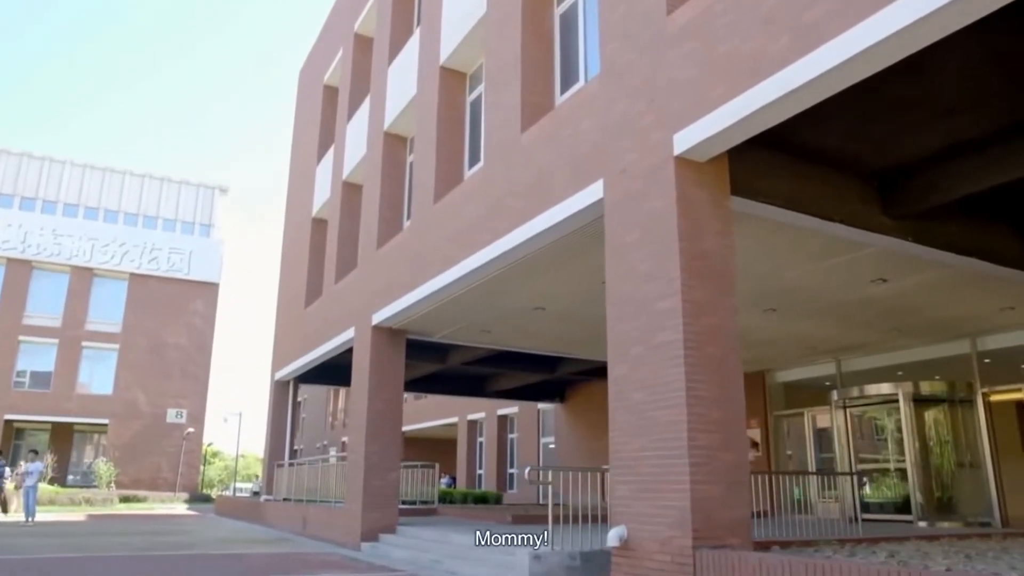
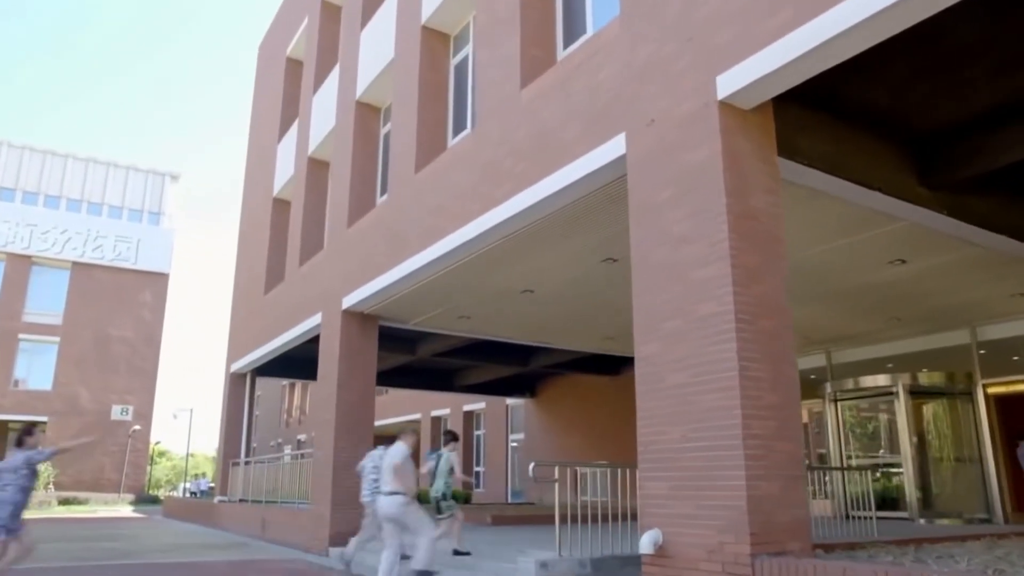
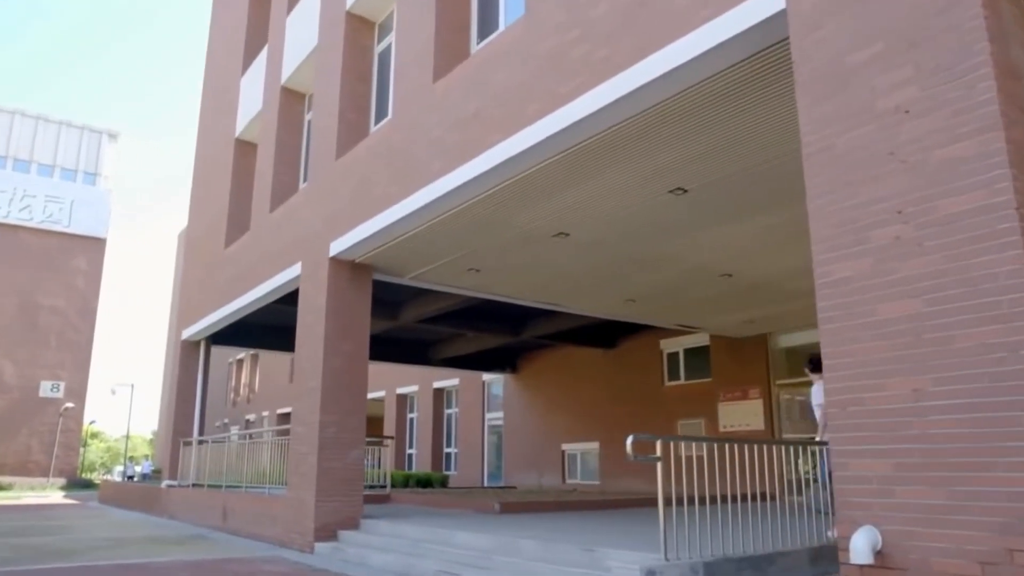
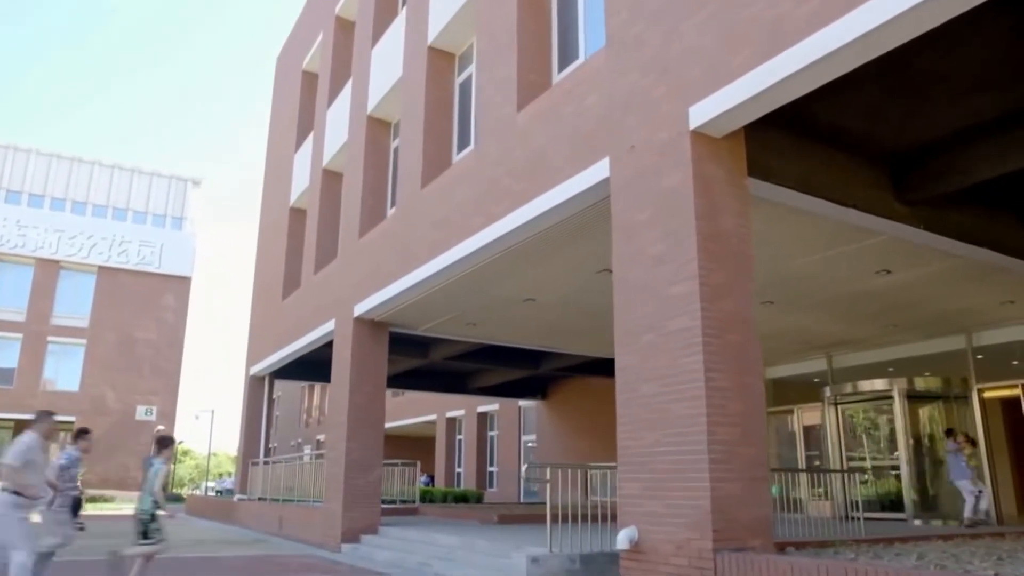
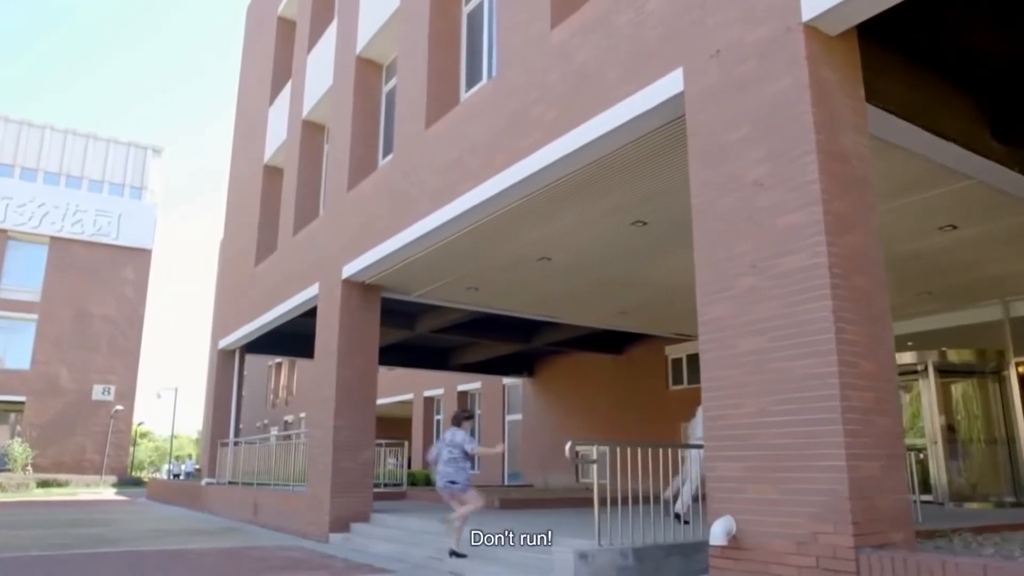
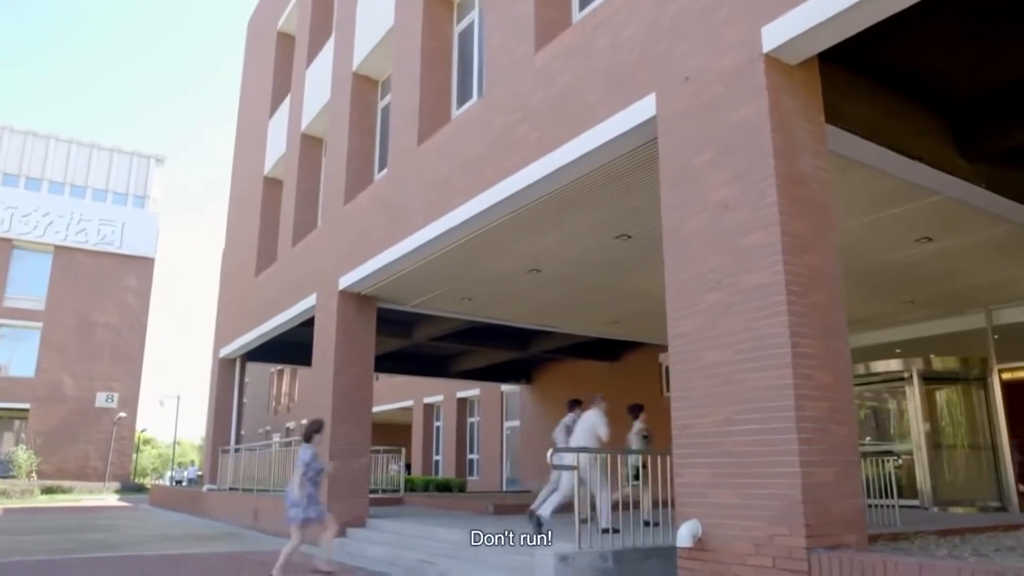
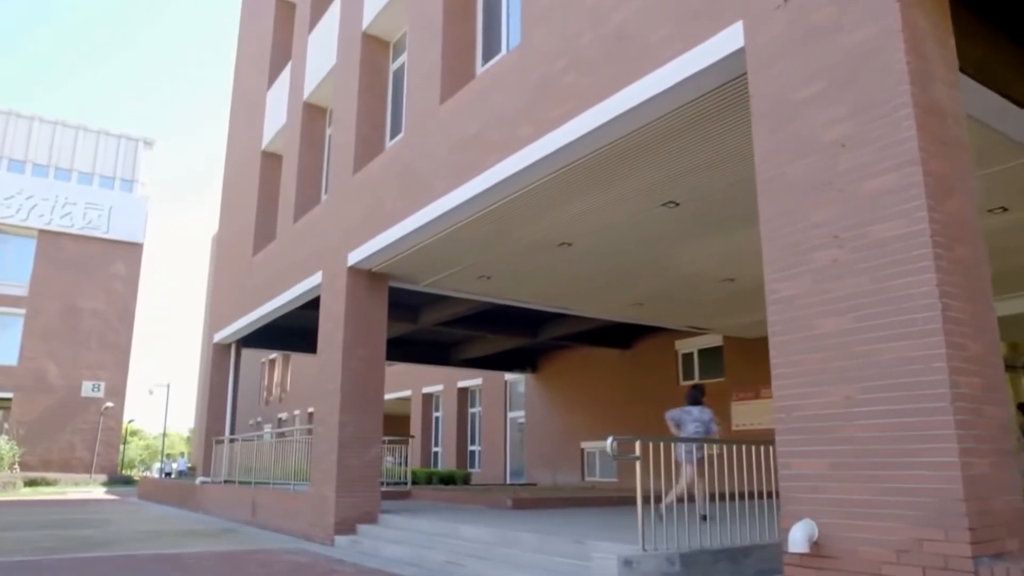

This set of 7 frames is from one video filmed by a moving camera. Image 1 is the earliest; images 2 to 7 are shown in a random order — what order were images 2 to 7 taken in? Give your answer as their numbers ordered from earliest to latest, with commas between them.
4, 2, 6, 5, 7, 3
